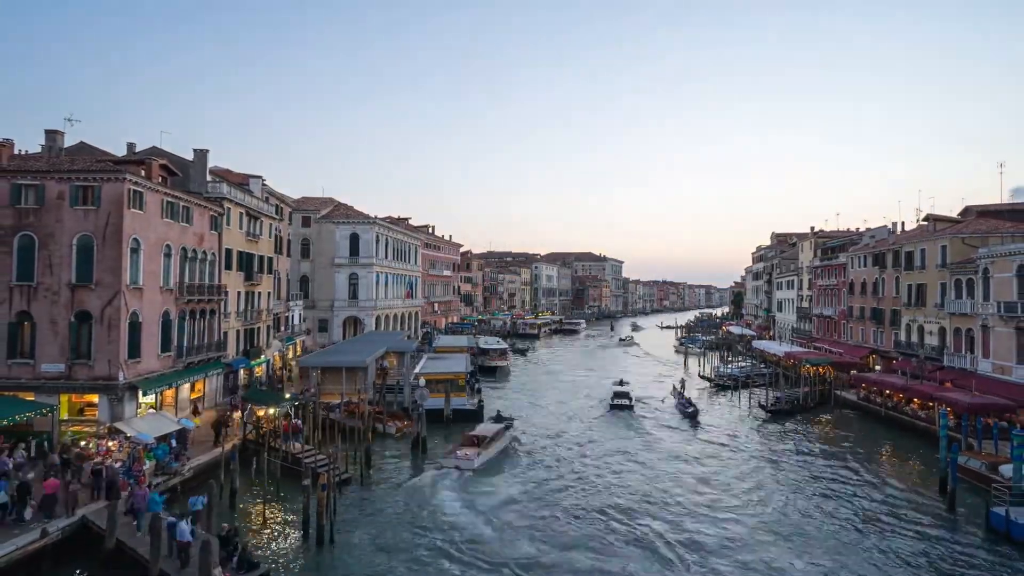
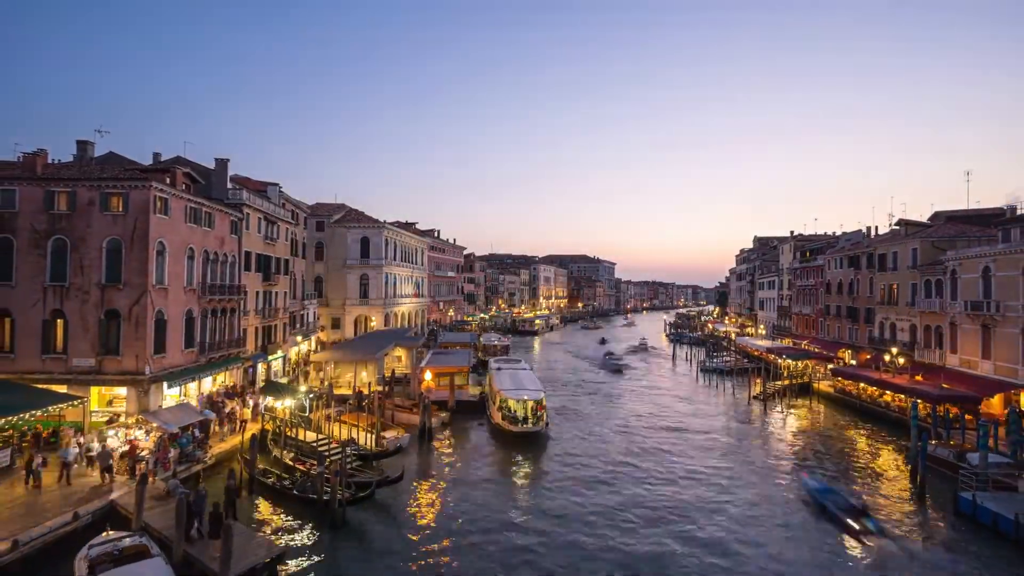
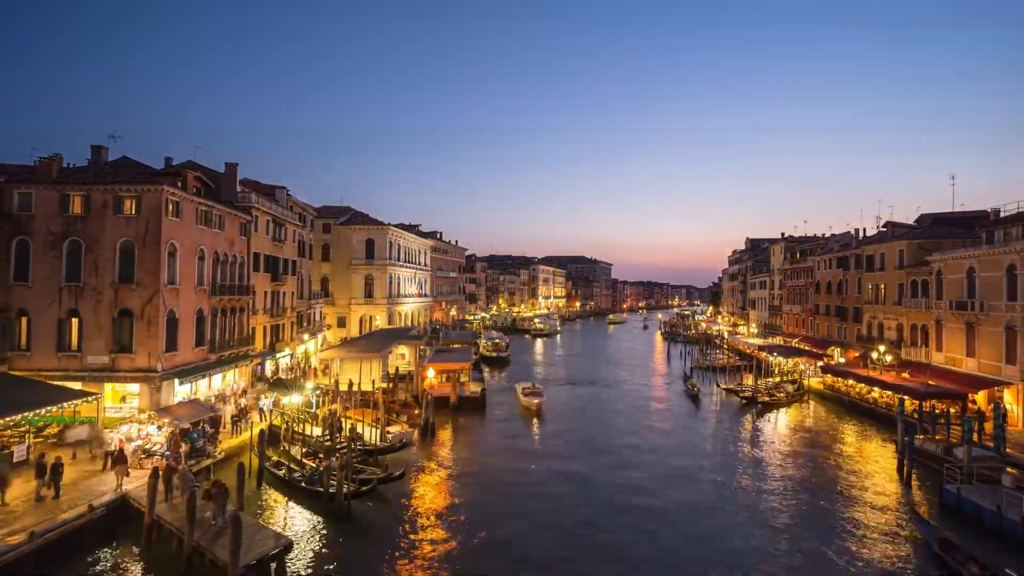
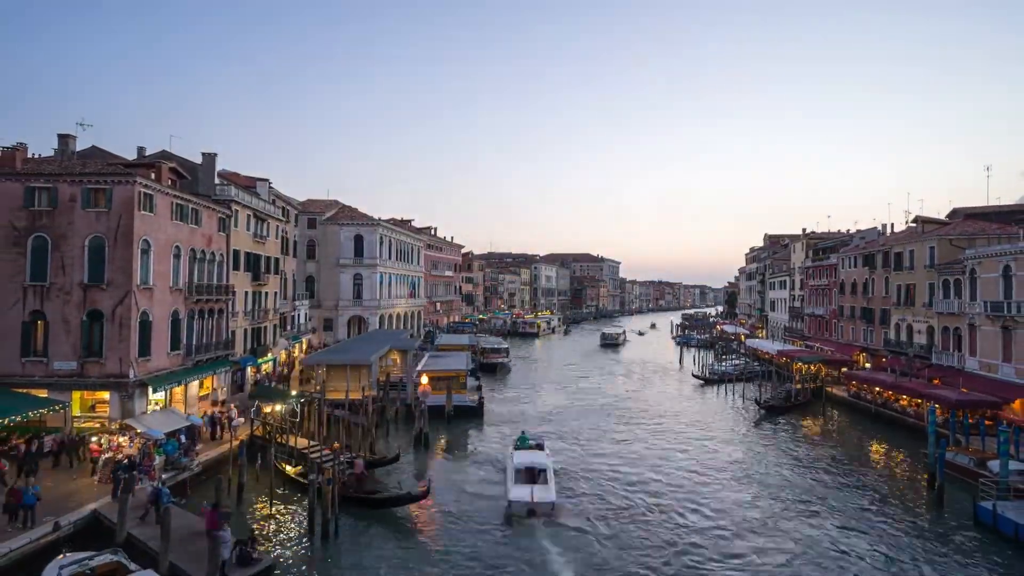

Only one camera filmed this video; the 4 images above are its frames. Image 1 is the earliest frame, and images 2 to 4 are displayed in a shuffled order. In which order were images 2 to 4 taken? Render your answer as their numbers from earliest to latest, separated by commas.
4, 2, 3
